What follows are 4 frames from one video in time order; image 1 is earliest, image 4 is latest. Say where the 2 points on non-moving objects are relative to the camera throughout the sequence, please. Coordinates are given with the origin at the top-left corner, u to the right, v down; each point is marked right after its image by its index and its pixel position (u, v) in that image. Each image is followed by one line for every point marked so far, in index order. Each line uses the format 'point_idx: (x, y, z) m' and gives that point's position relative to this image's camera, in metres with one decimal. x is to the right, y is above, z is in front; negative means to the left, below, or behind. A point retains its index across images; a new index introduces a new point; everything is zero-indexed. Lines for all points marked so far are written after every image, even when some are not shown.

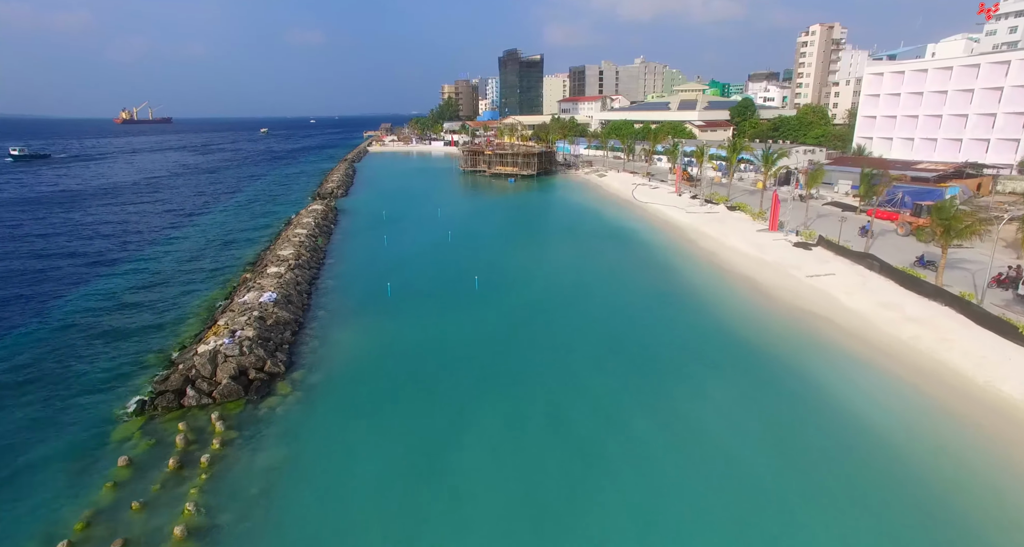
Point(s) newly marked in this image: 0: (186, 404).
0: (-11.5, -4.6, +17.6) m
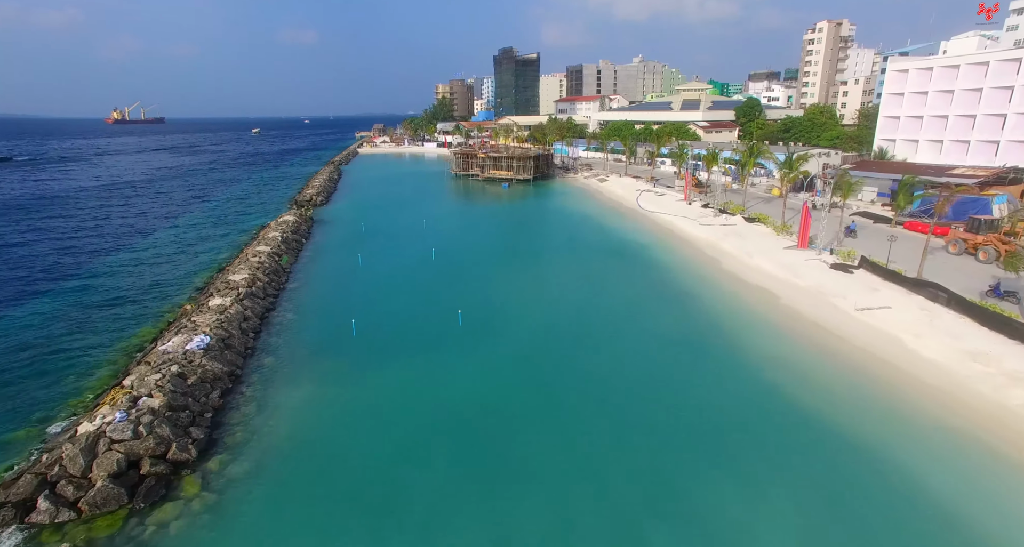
0: (-11.8, -6.2, +12.5) m
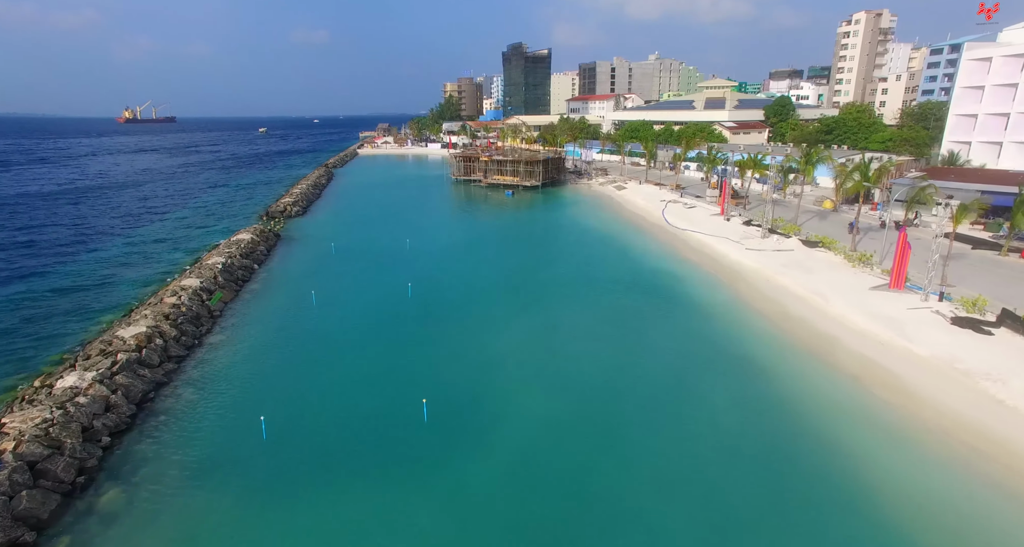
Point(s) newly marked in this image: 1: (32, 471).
0: (-12.4, -8.5, +4.3) m
1: (-12.9, -5.4, +13.4) m
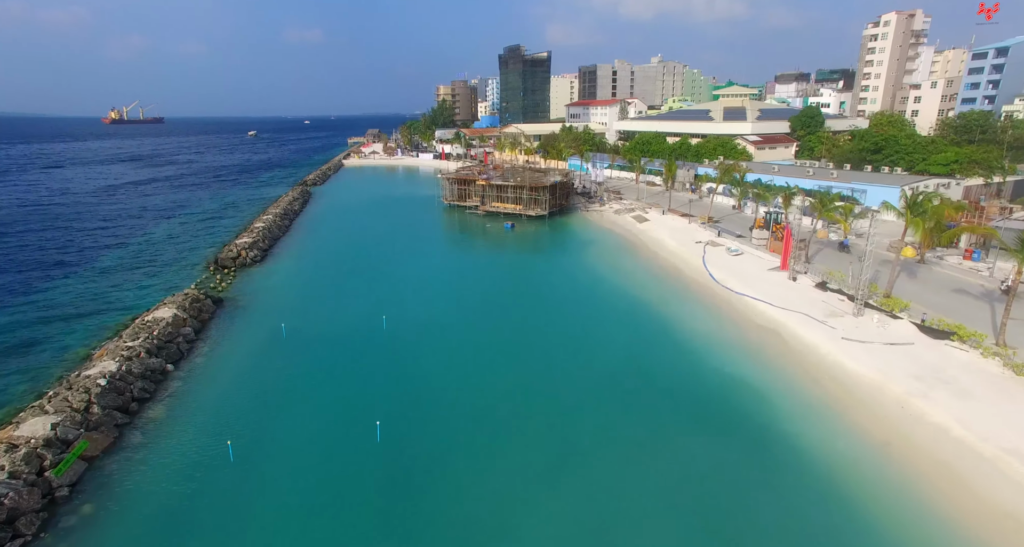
0: (-11.5, -13.8, -5.7) m
1: (-12.0, -10.7, +3.4) m
